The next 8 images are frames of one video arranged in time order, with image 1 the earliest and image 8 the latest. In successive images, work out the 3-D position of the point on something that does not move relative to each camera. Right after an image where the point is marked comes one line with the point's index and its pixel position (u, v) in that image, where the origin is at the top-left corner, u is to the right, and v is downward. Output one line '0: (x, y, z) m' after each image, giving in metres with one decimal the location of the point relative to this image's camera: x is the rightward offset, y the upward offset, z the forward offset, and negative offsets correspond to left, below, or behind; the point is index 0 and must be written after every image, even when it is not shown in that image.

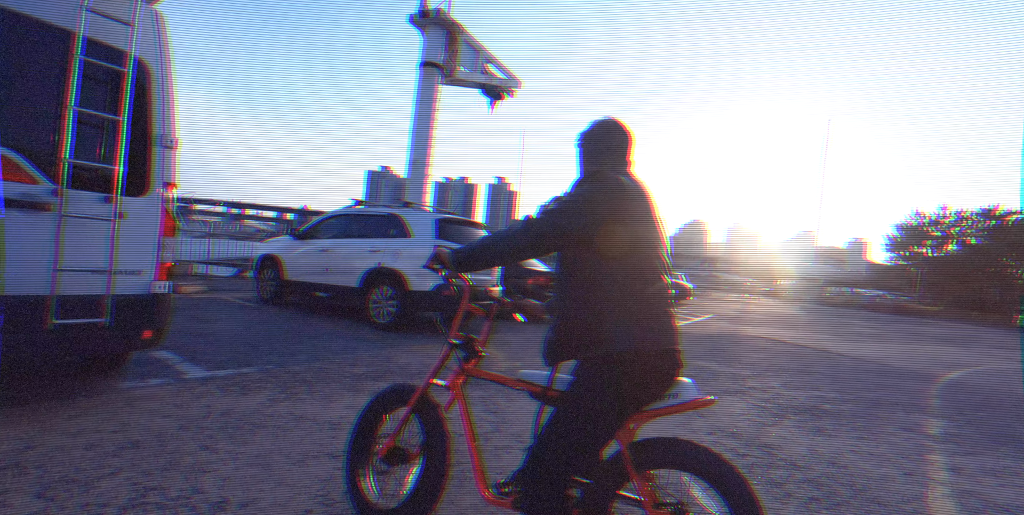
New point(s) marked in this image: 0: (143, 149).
0: (-2.0, +0.6, +3.1) m
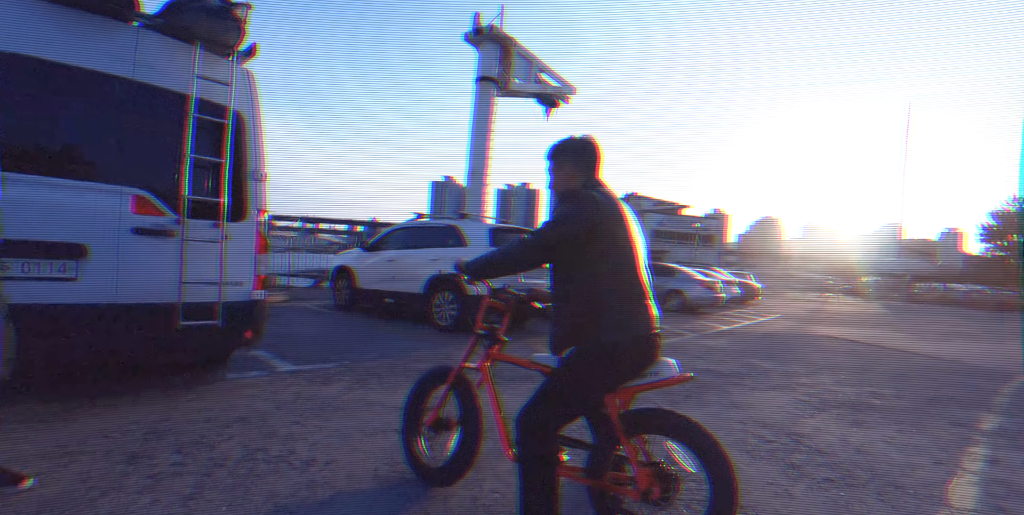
0: (-1.8, +0.5, +3.8) m
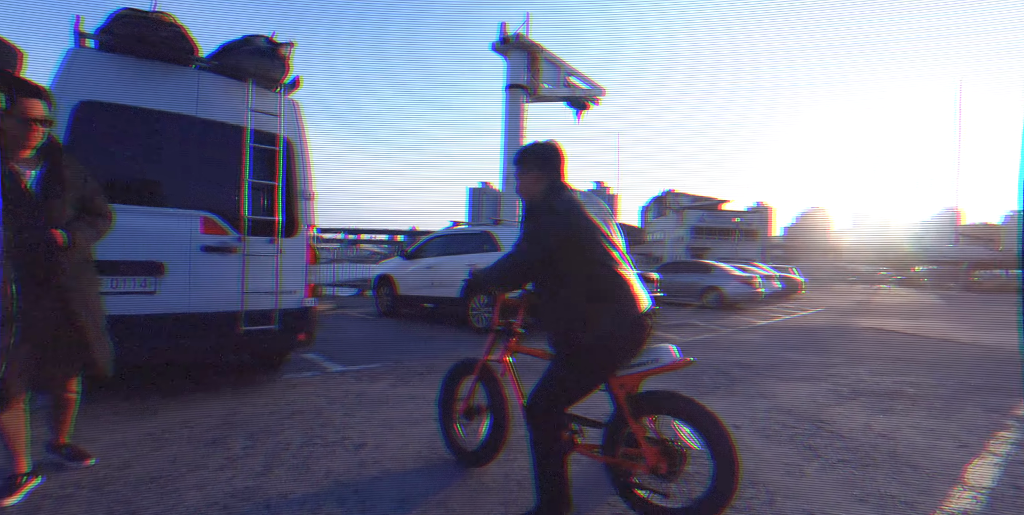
0: (-1.6, +0.4, +4.2) m
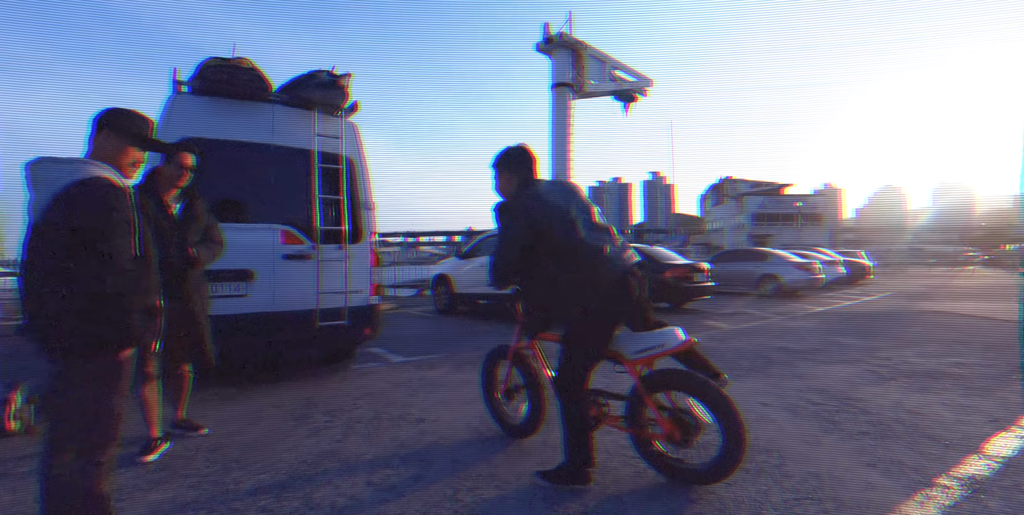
0: (-1.3, +0.4, +4.7) m
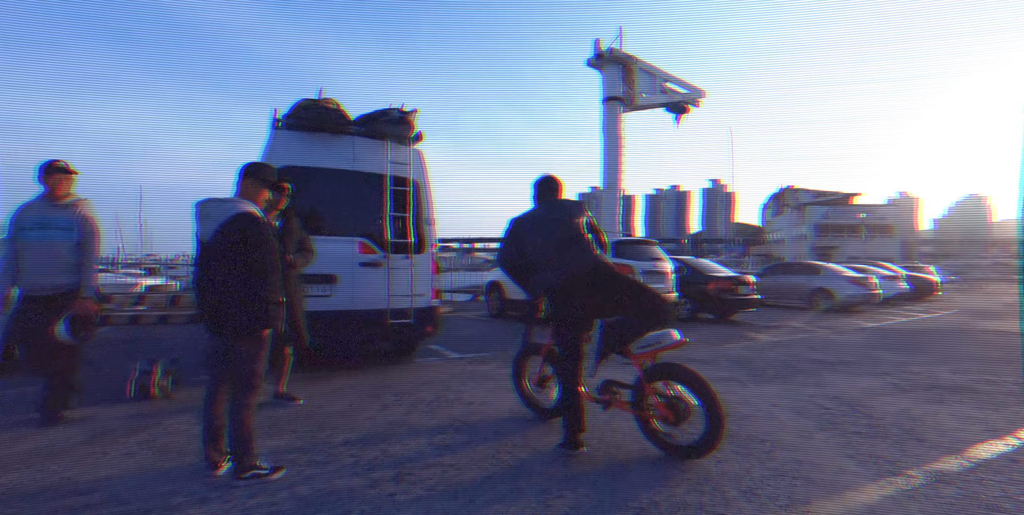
0: (-0.9, +0.3, +5.5) m
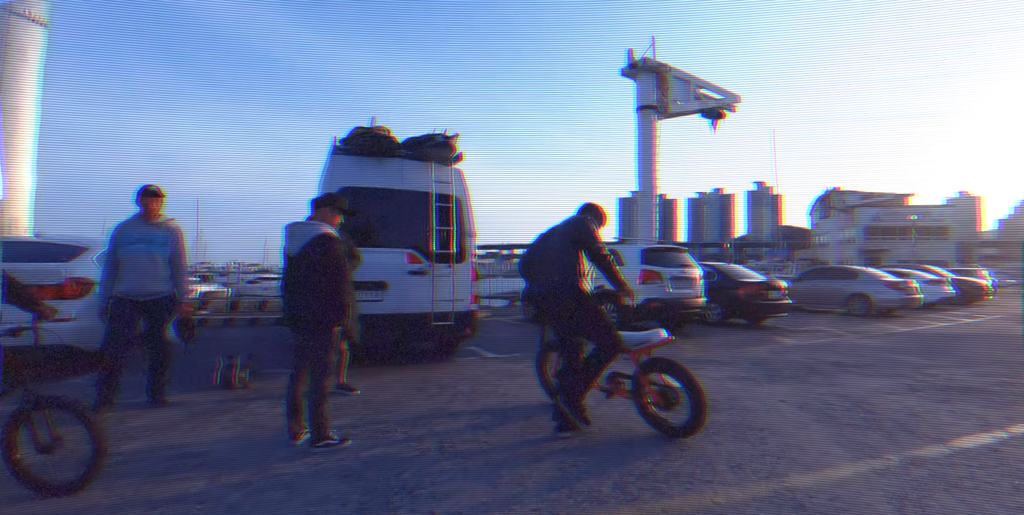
0: (-0.6, +0.2, +6.2) m
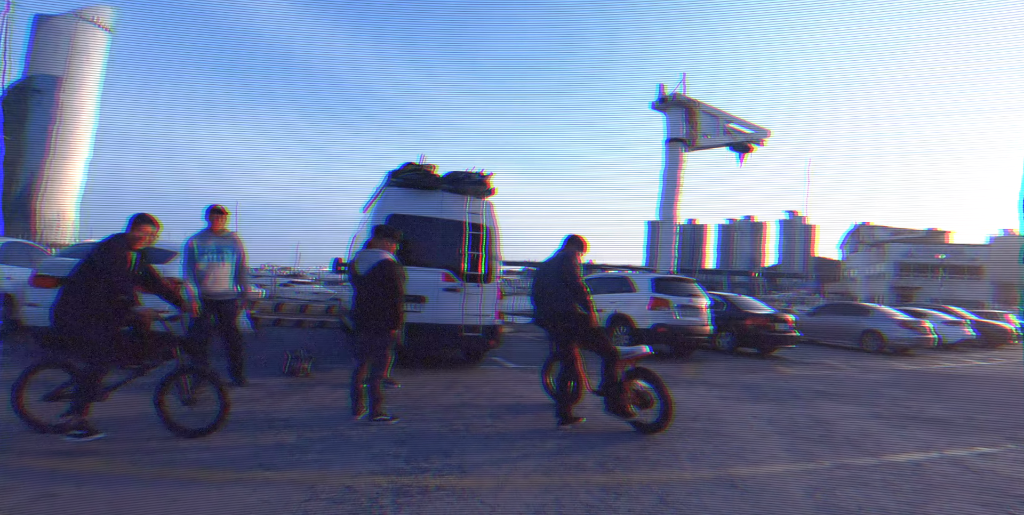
0: (-0.3, -0.1, +7.2) m
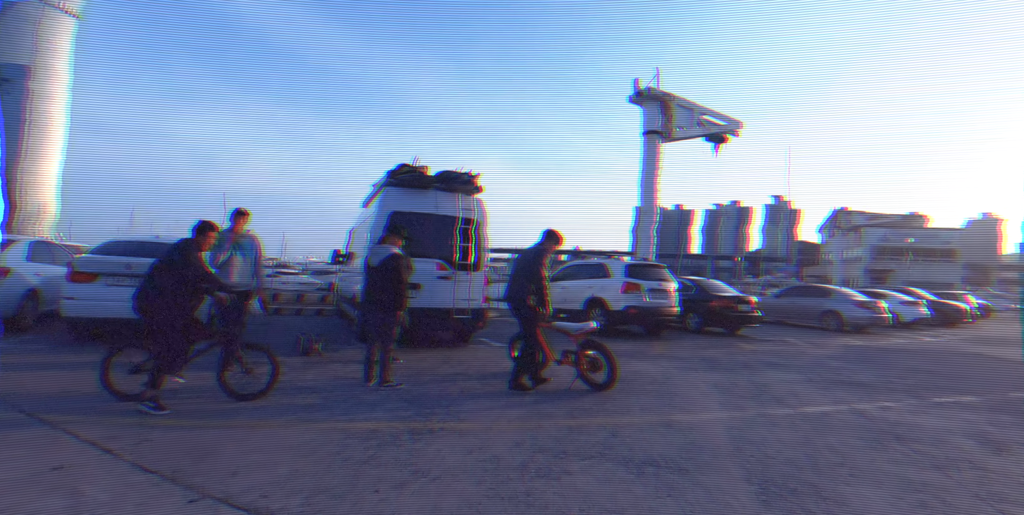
0: (-0.5, +0.1, +8.2) m
